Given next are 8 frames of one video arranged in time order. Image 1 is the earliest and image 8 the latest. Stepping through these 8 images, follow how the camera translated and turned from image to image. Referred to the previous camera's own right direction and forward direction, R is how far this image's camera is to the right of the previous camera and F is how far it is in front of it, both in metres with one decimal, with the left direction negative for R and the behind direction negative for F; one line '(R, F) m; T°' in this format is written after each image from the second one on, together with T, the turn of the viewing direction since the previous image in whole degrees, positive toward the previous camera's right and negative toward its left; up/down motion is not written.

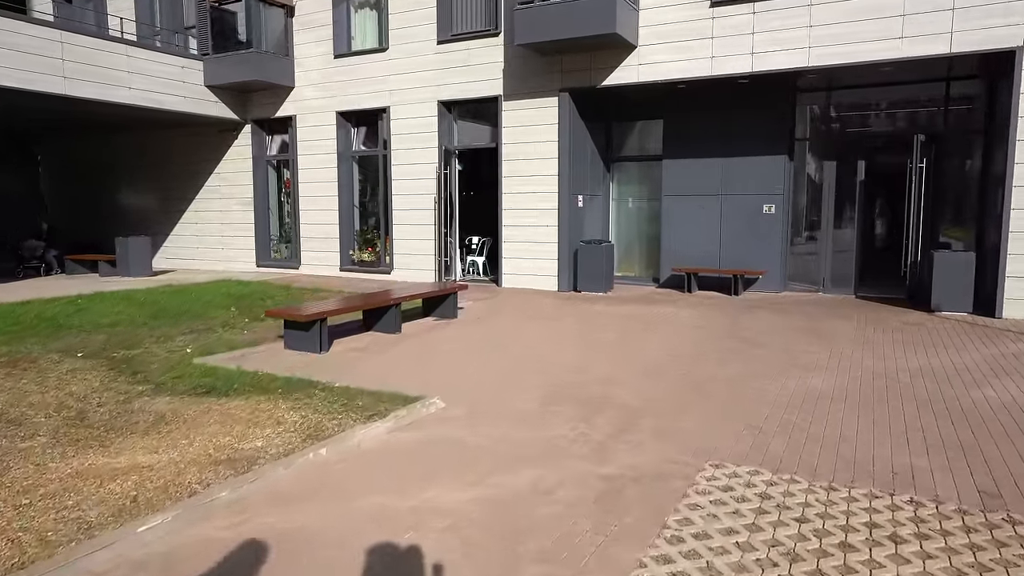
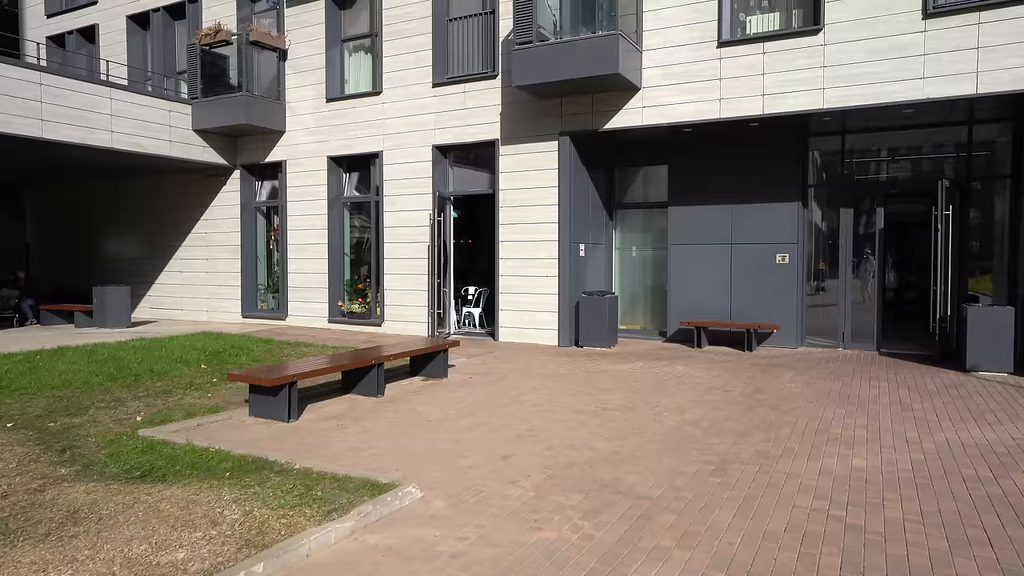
(+0.1, +0.8) m; 0°
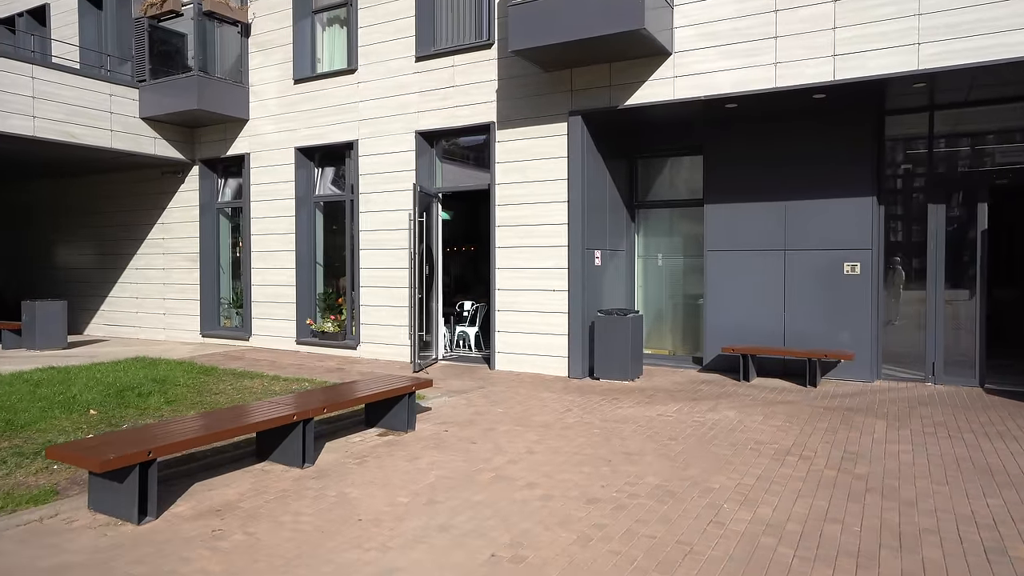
(+0.2, +2.3) m; -1°
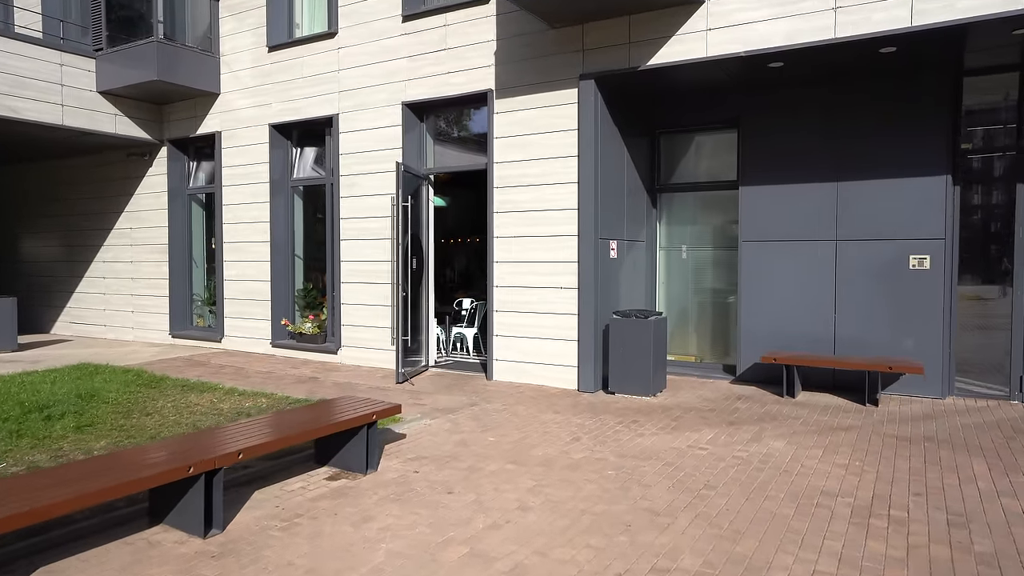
(+0.2, +1.4) m; -1°
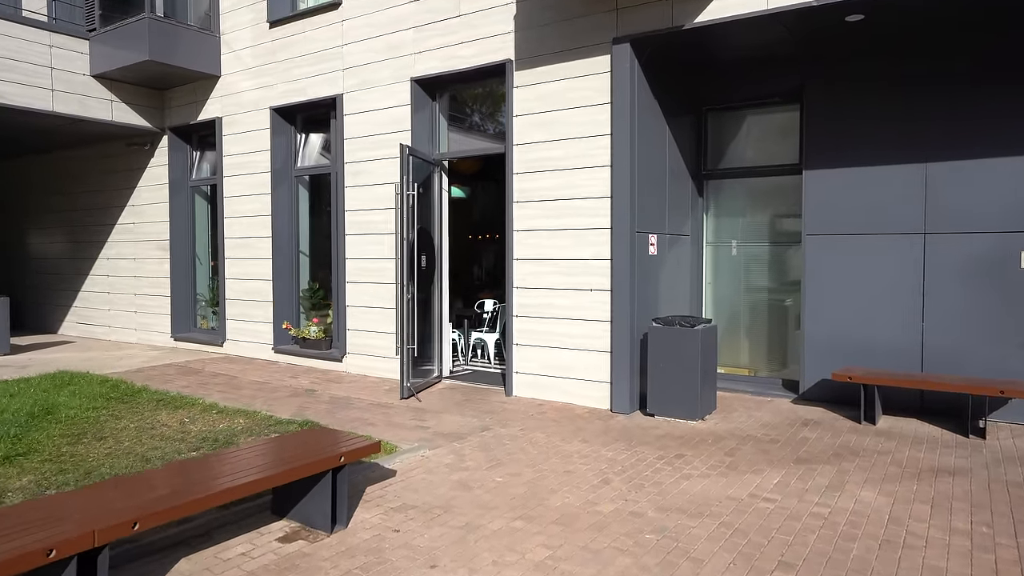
(+0.2, +1.1) m; -3°
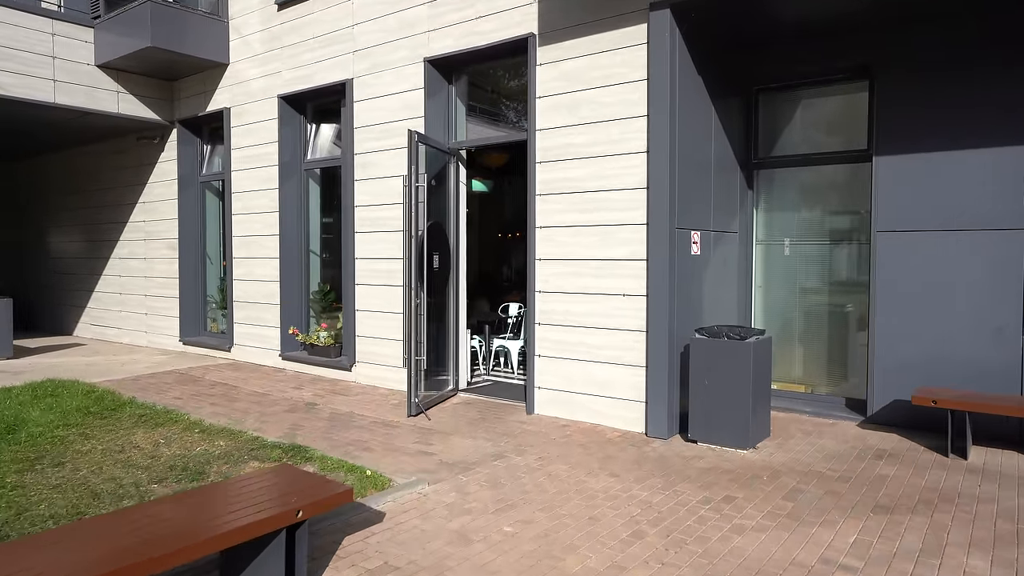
(+0.1, +0.9) m; -3°
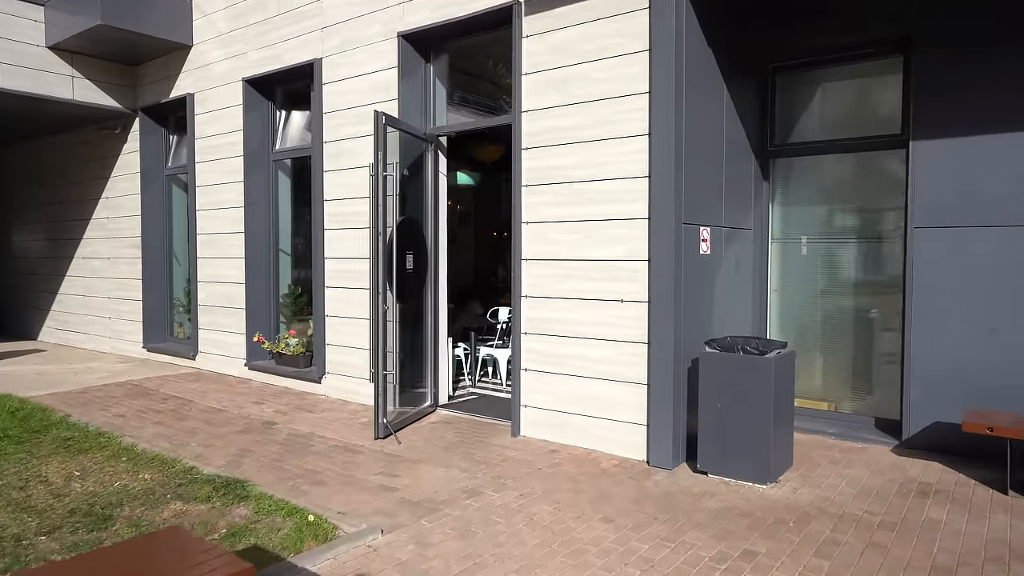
(+0.2, +0.8) m; 0°
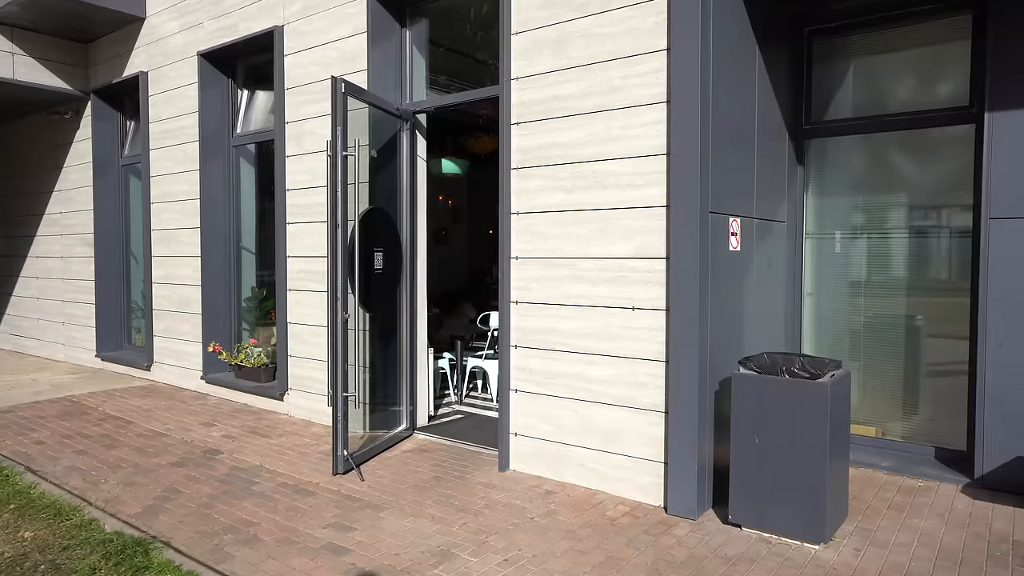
(+0.1, +1.0) m; 0°
